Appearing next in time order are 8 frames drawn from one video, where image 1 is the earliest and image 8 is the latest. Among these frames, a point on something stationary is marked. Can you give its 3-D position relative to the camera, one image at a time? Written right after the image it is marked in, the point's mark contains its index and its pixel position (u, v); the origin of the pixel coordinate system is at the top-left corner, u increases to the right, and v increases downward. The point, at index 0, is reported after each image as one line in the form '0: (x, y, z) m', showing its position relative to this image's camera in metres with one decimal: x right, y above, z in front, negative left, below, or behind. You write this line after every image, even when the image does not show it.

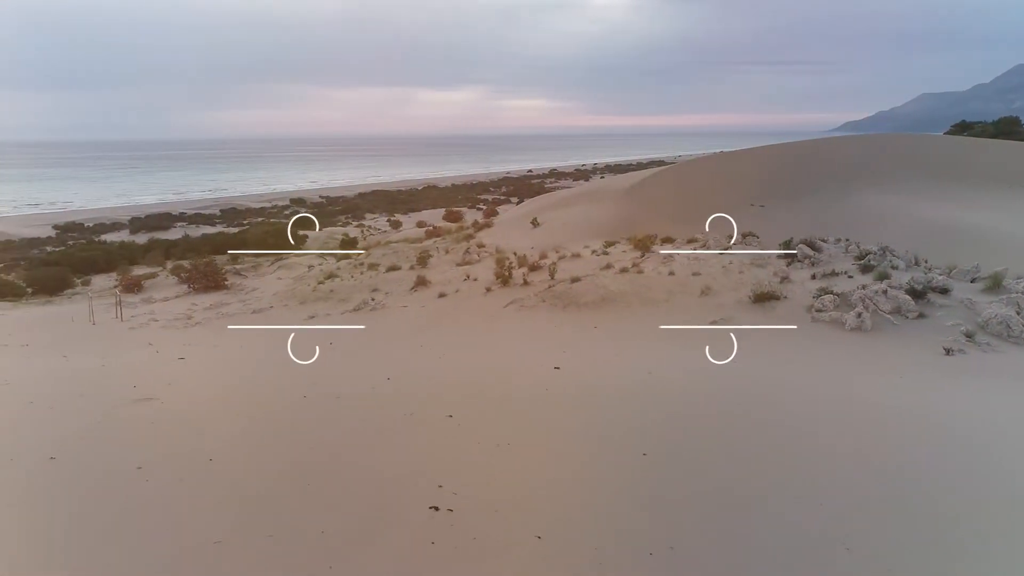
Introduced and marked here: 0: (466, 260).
0: (-0.9, +0.5, +11.6) m
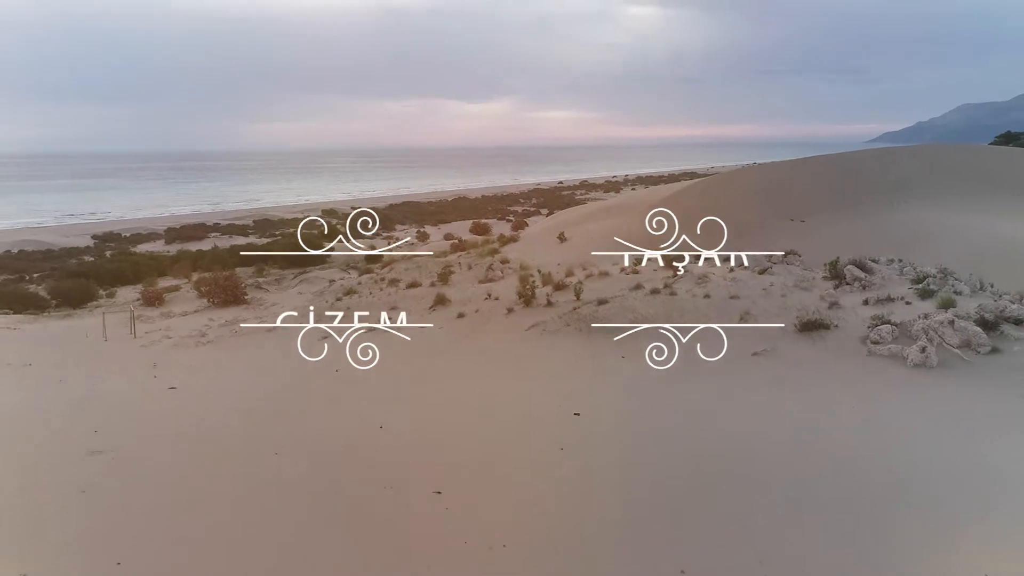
0: (-0.4, +0.2, +11.2) m
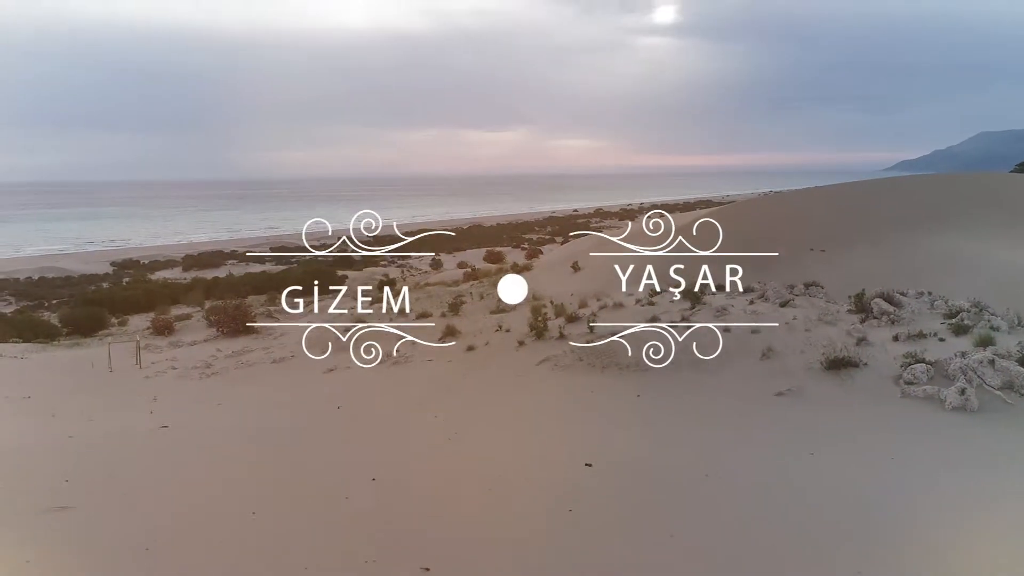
0: (-0.2, -0.4, +10.9) m
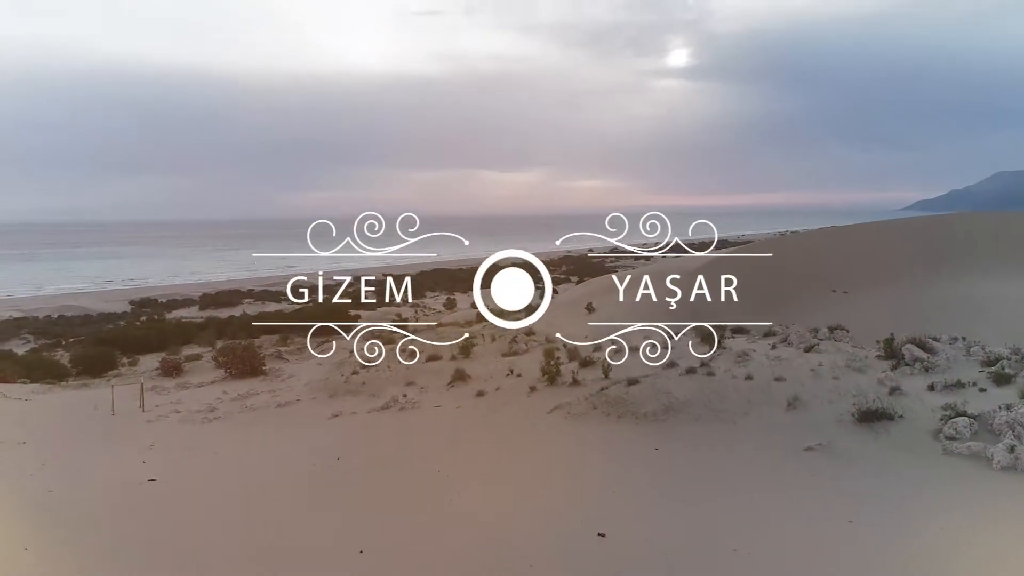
0: (0.0, -1.1, +10.6) m
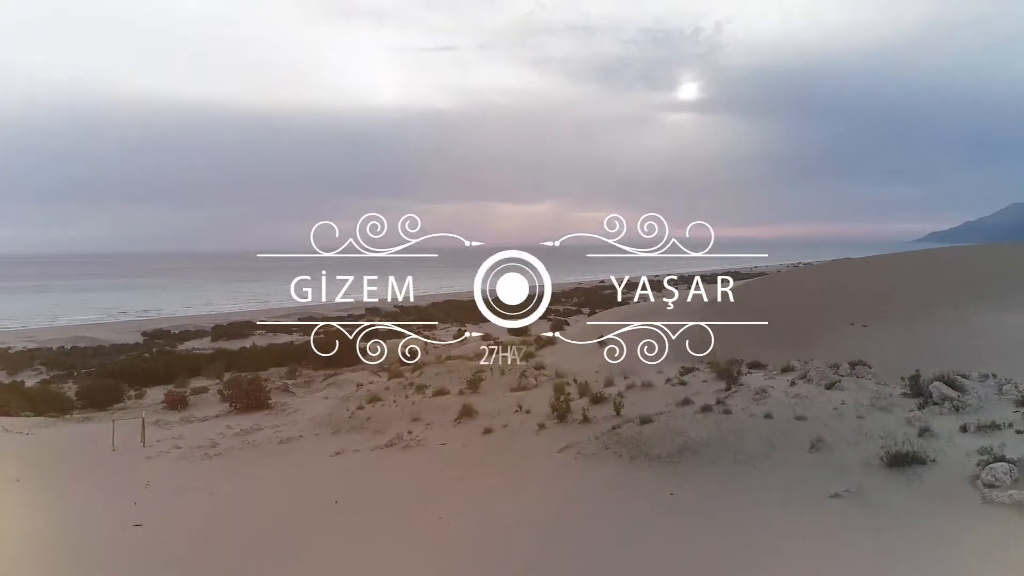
0: (+0.2, -1.7, +10.3) m
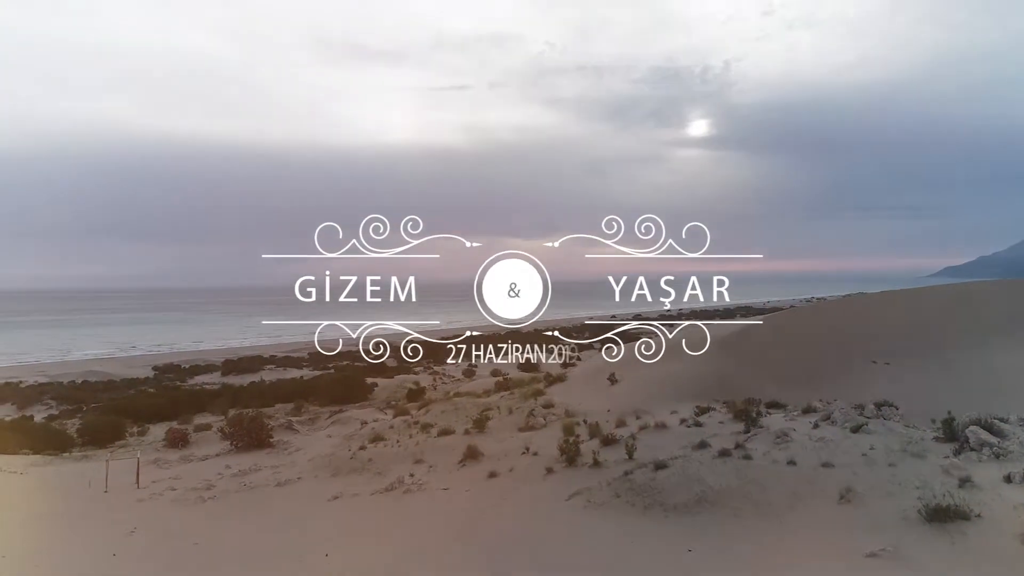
0: (+0.3, -2.3, +9.9) m
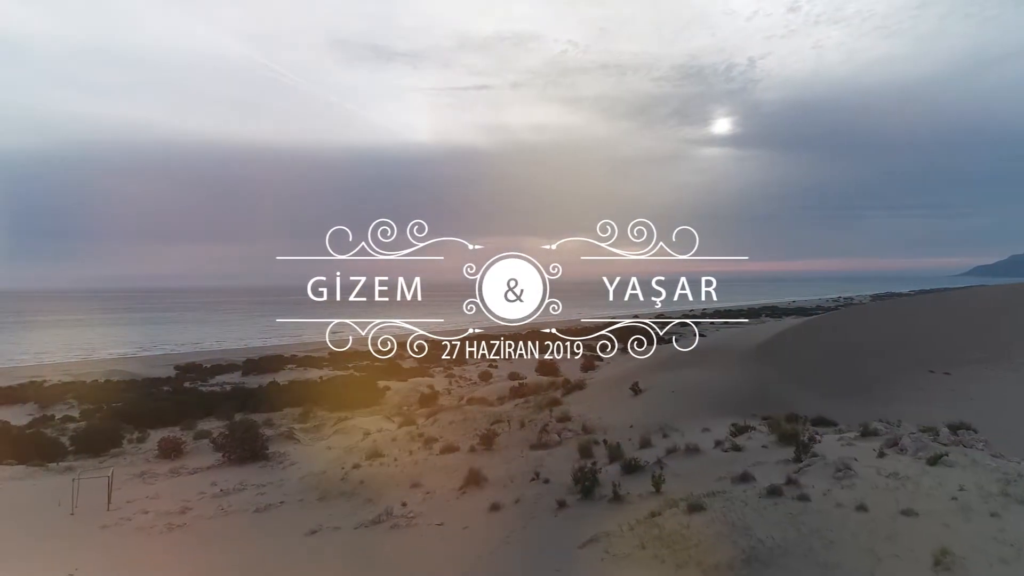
0: (+0.4, -2.3, +8.9) m
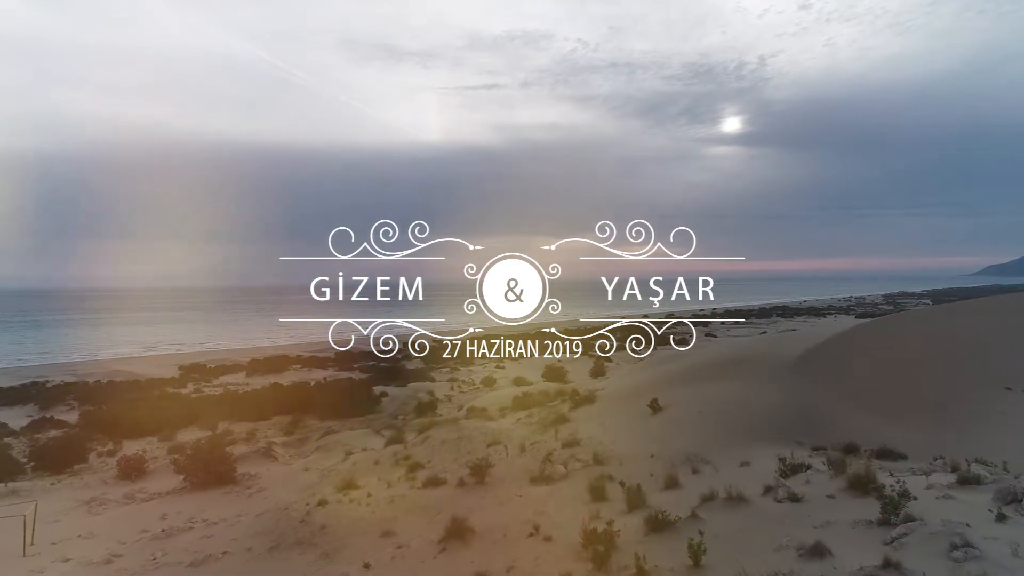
0: (+0.4, -2.3, +7.3) m
